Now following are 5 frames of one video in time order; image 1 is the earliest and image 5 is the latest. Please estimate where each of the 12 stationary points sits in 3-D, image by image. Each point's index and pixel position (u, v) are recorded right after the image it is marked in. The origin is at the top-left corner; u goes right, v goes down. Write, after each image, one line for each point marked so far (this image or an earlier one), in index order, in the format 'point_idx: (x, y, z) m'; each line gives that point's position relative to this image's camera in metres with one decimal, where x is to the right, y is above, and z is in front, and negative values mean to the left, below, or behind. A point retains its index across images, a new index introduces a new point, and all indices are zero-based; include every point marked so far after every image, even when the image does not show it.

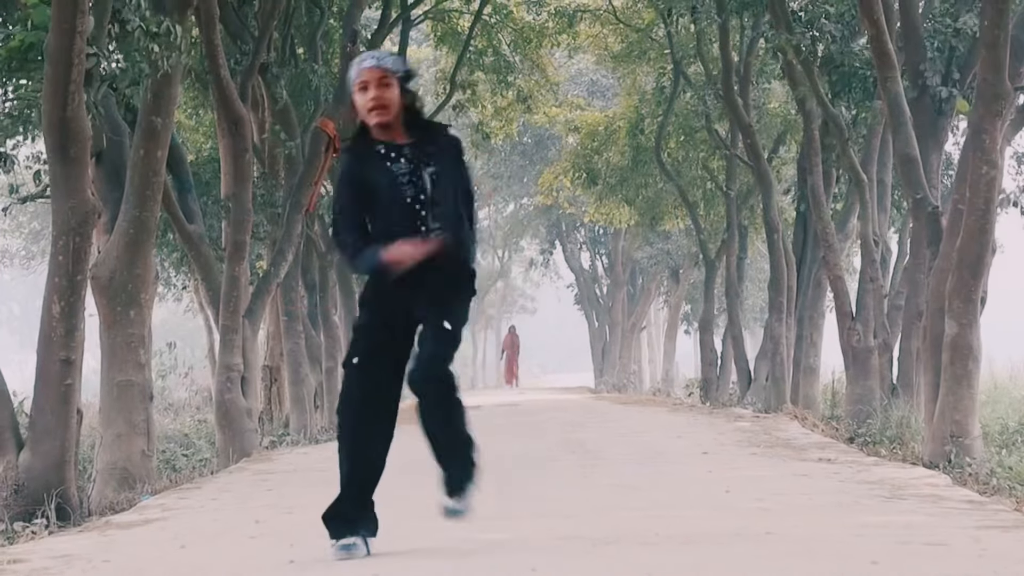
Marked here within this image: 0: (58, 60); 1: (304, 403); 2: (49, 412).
0: (-2.8, +1.4, +9.1) m
1: (-2.7, -1.5, +18.8) m
2: (-3.1, -0.8, +9.6) m
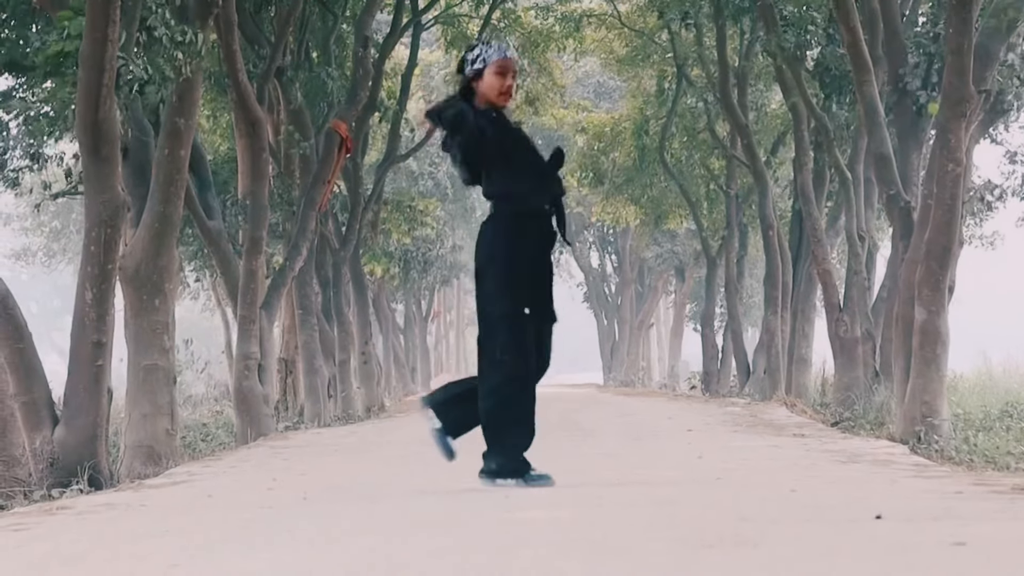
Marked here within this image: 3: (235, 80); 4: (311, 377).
0: (-2.9, +1.5, +9.9) m
1: (-2.6, -1.4, +19.6) m
2: (-3.1, -0.7, +10.4) m
3: (-2.9, +2.1, +15.0) m
4: (-2.7, -1.2, +19.5) m
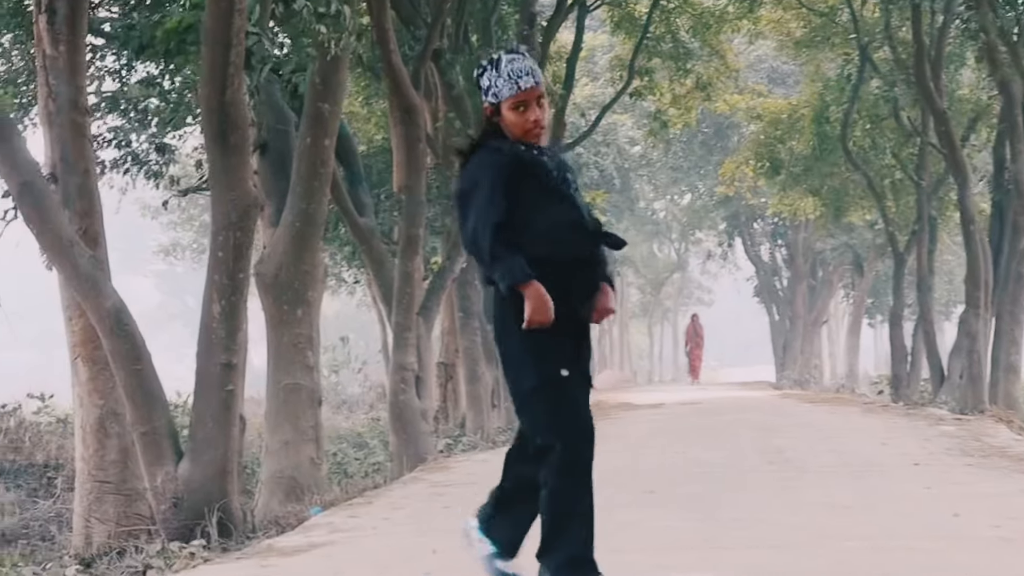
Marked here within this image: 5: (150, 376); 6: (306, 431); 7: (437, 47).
0: (-1.7, +1.4, +8.5) m
1: (-0.4, -1.4, +18.1) m
2: (-1.9, -0.8, +9.0) m
3: (-1.1, +2.1, +13.5) m
4: (-0.5, -1.2, +18.0) m
5: (-2.3, -0.5, +9.1) m
6: (-1.7, -1.2, +12.0) m
7: (-0.8, +2.7, +16.2) m
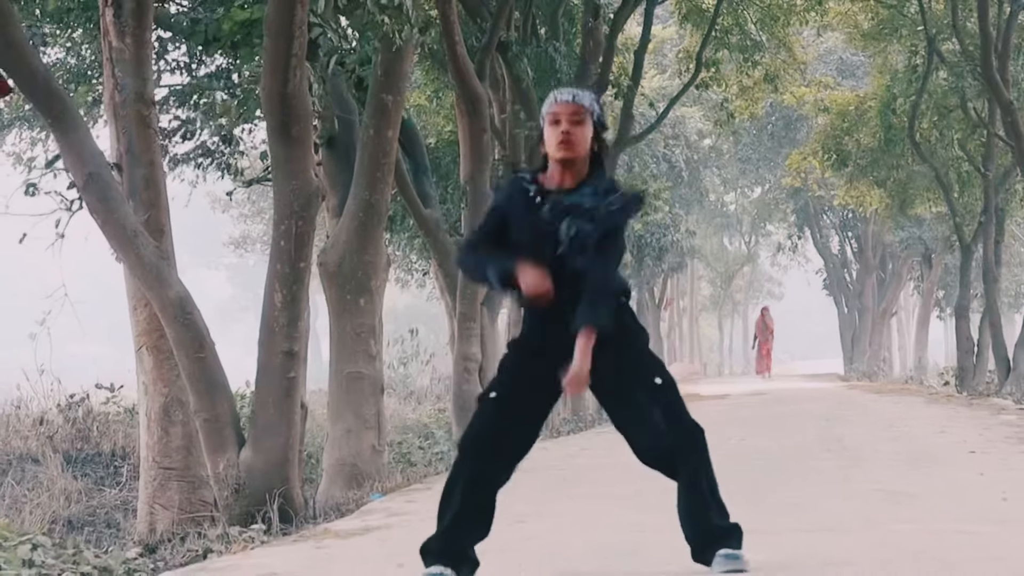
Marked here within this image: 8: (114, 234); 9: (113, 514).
0: (-1.4, +1.5, +8.7) m
1: (+0.4, -1.3, +18.2) m
2: (-1.5, -0.8, +9.2) m
3: (-0.6, +2.2, +13.7) m
4: (+0.3, -1.1, +18.1) m
5: (-1.9, -0.5, +9.3) m
6: (-1.2, -1.1, +12.3) m
7: (-0.1, +2.8, +16.4) m
8: (-2.5, +0.3, +9.2) m
9: (-3.7, -2.1, +13.4) m
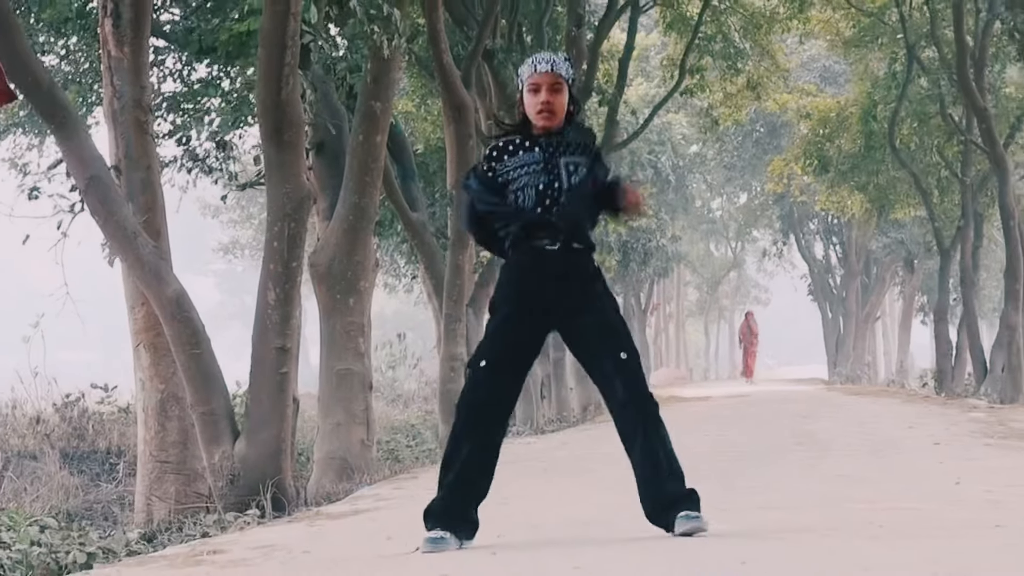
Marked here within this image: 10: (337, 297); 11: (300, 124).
0: (-1.5, +1.5, +9.4) m
1: (+0.2, -1.4, +18.9) m
2: (-1.7, -0.8, +9.9) m
3: (-0.8, +2.1, +14.4) m
4: (+0.1, -1.2, +18.8) m
5: (-2.1, -0.5, +10.0) m
6: (-1.4, -1.1, +12.9) m
7: (-0.3, +2.7, +17.1) m
8: (-2.7, +0.3, +9.9) m
9: (-3.9, -2.1, +14.1) m
10: (-1.5, -0.1, +12.5) m
11: (-1.5, +1.0, +9.8) m
